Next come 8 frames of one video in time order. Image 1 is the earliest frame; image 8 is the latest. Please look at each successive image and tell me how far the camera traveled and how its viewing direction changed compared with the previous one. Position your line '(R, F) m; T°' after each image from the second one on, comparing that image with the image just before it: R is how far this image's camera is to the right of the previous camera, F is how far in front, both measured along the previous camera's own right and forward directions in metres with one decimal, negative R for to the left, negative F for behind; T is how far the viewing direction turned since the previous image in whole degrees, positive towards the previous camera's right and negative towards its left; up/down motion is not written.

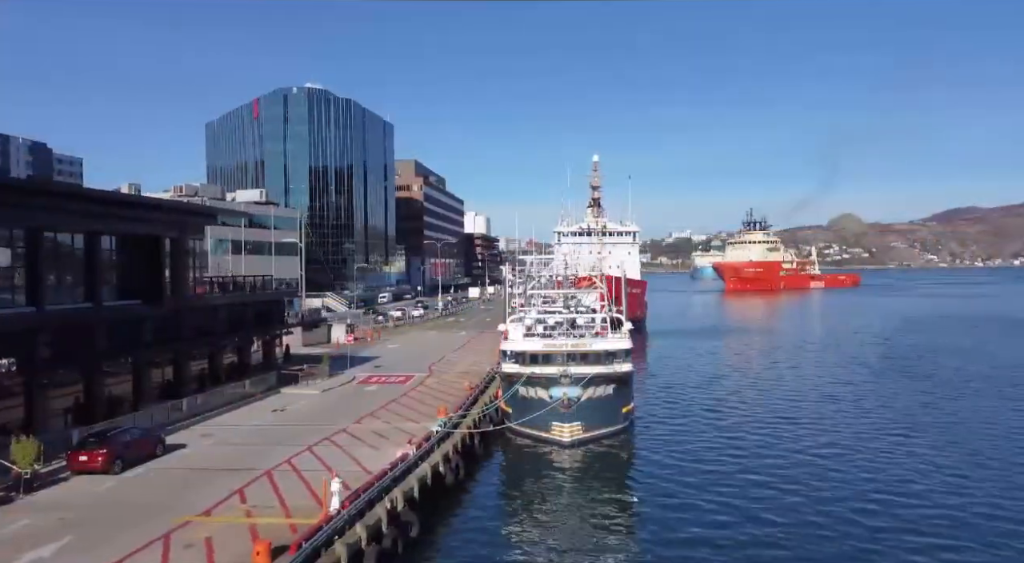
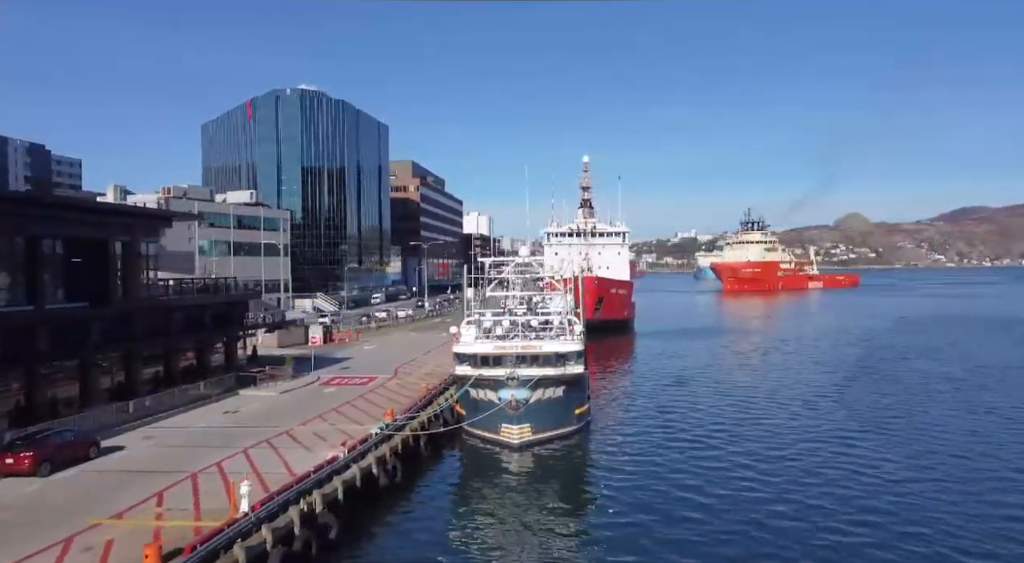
(+1.6, -0.1) m; 0°
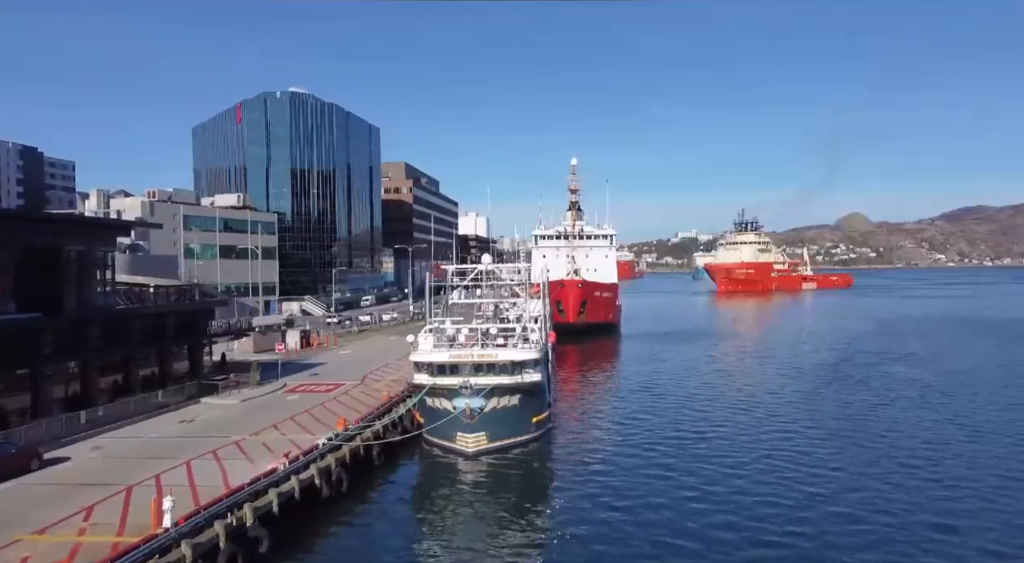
(+1.3, -0.1) m; 0°
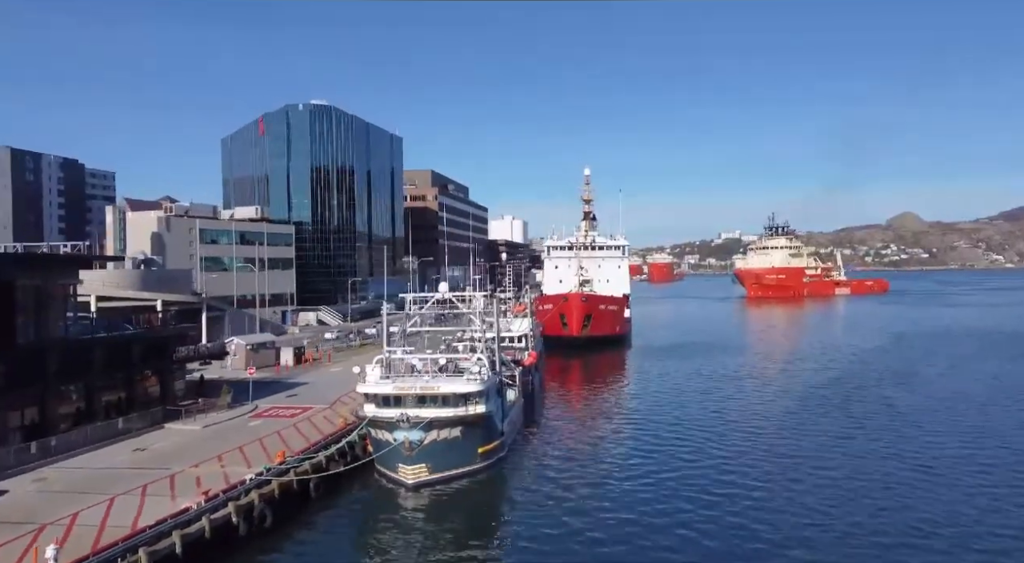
(+2.9, -0.1) m; -3°
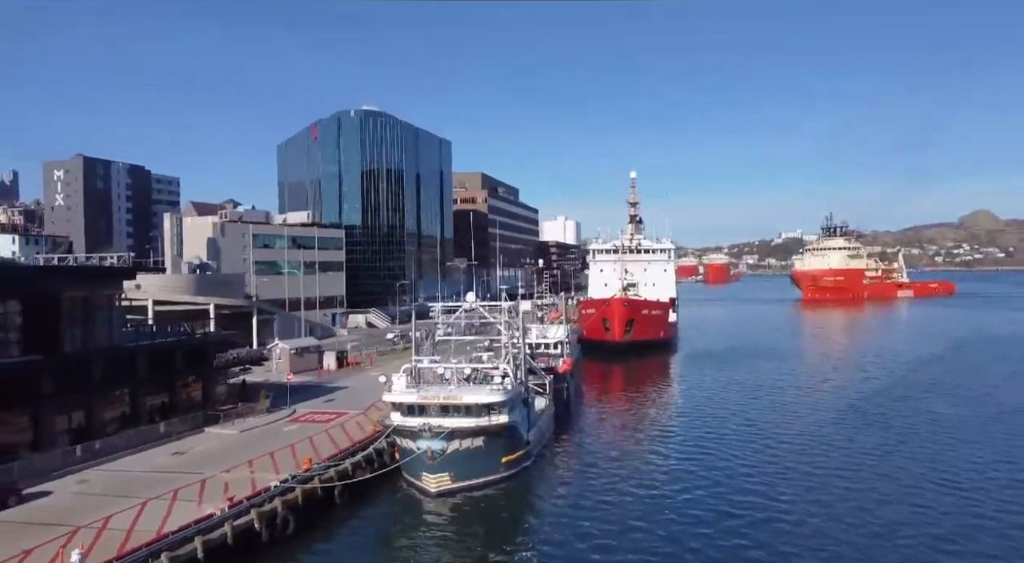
(+0.9, 0.0) m; -4°
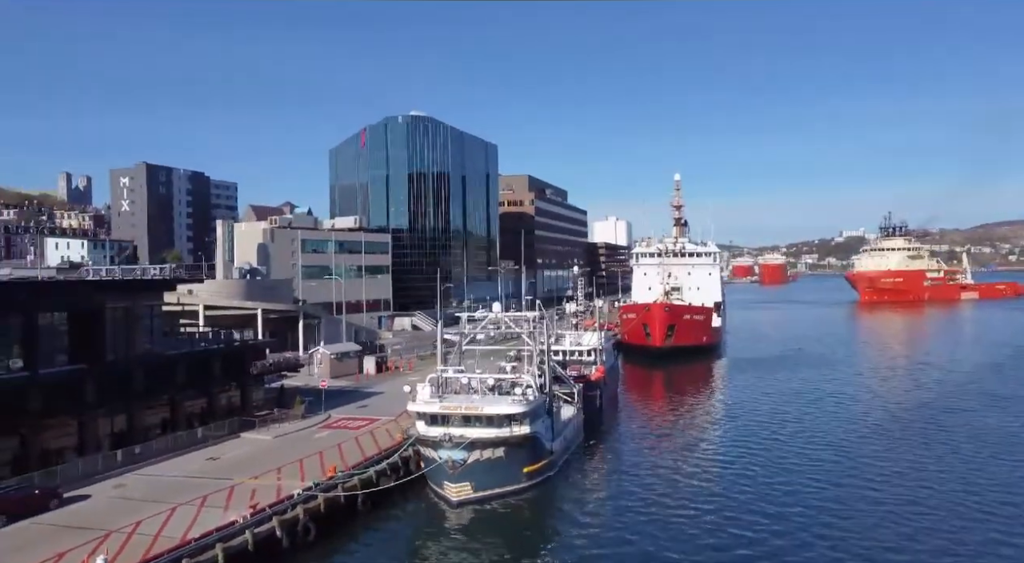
(+0.9, -0.1) m; -4°
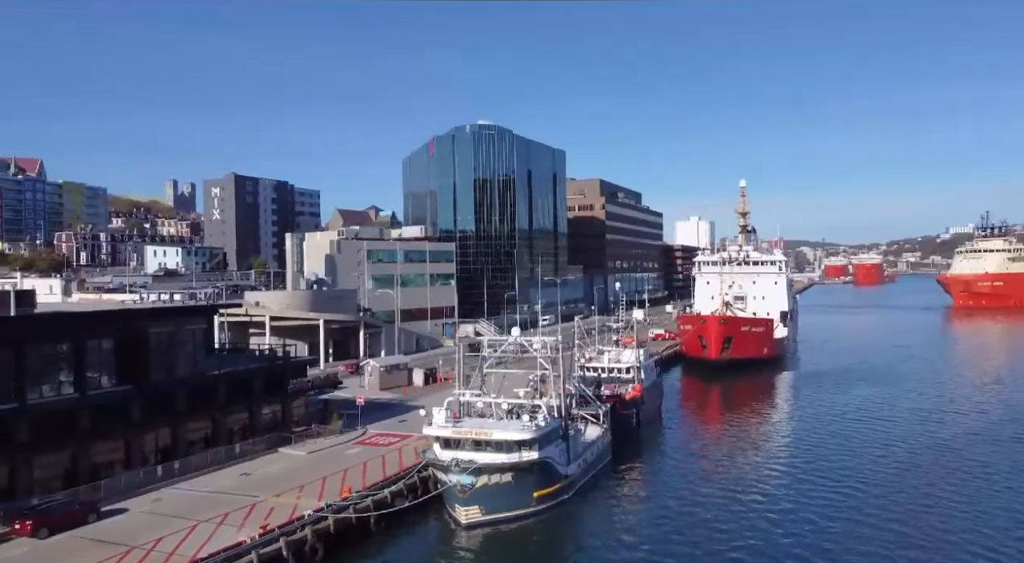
(+2.3, -0.3) m; -6°
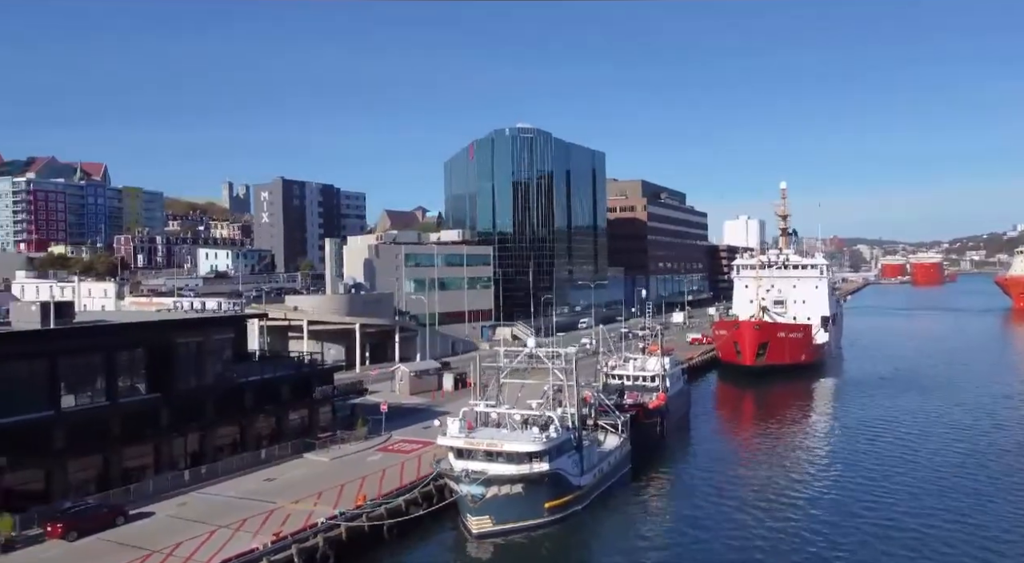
(+1.2, -0.2) m; -4°
